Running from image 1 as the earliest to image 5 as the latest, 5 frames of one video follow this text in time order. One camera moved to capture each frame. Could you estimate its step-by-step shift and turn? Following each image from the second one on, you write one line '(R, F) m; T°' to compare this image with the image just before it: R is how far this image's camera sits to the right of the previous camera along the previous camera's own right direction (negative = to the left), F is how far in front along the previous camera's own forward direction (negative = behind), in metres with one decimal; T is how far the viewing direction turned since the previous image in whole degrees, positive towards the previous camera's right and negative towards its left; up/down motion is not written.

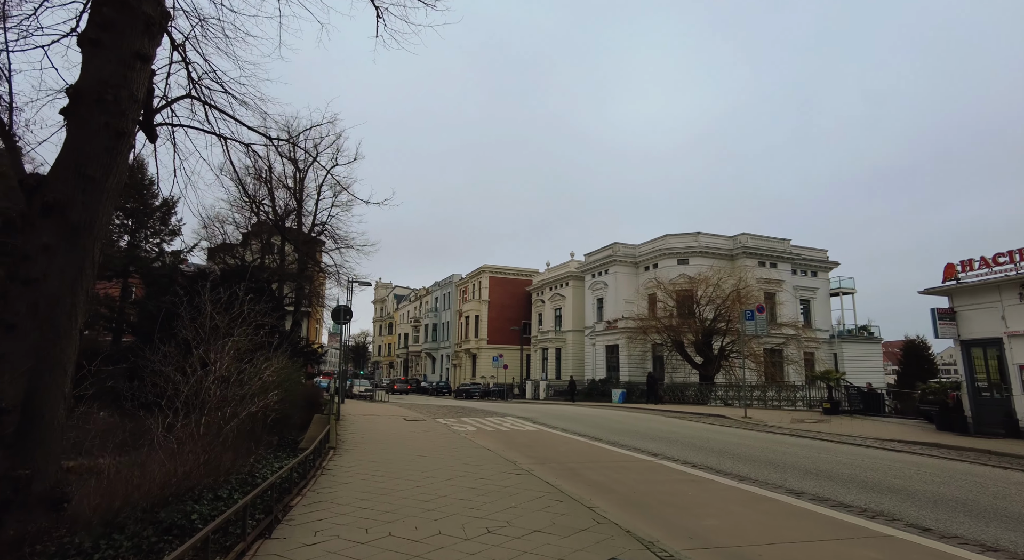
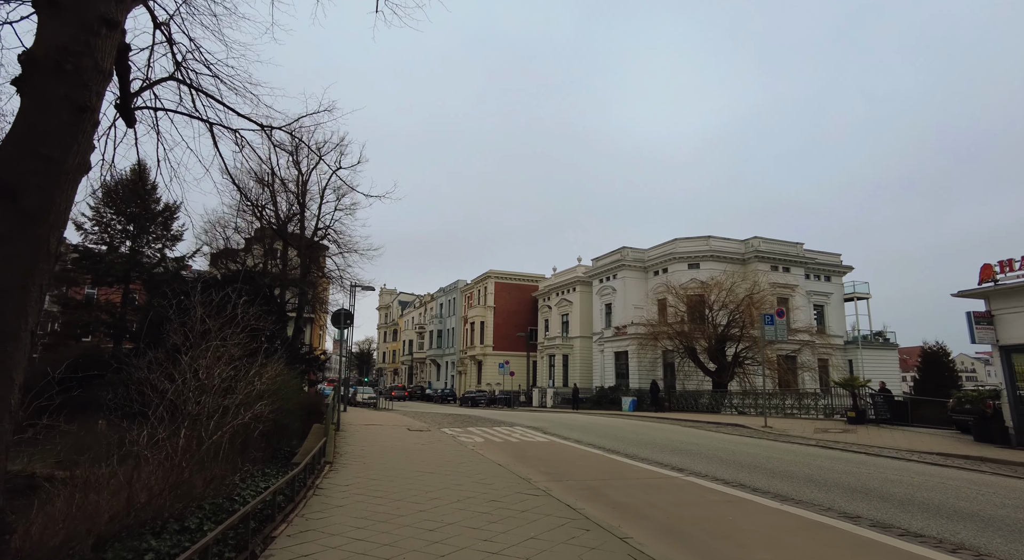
(-0.1, +0.8) m; 0°
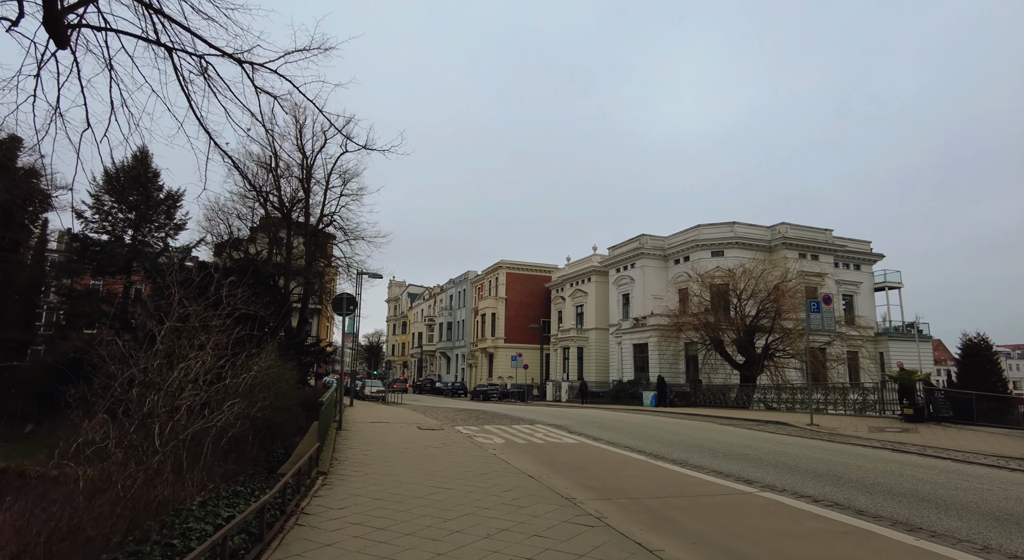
(-0.3, +1.7) m; -1°
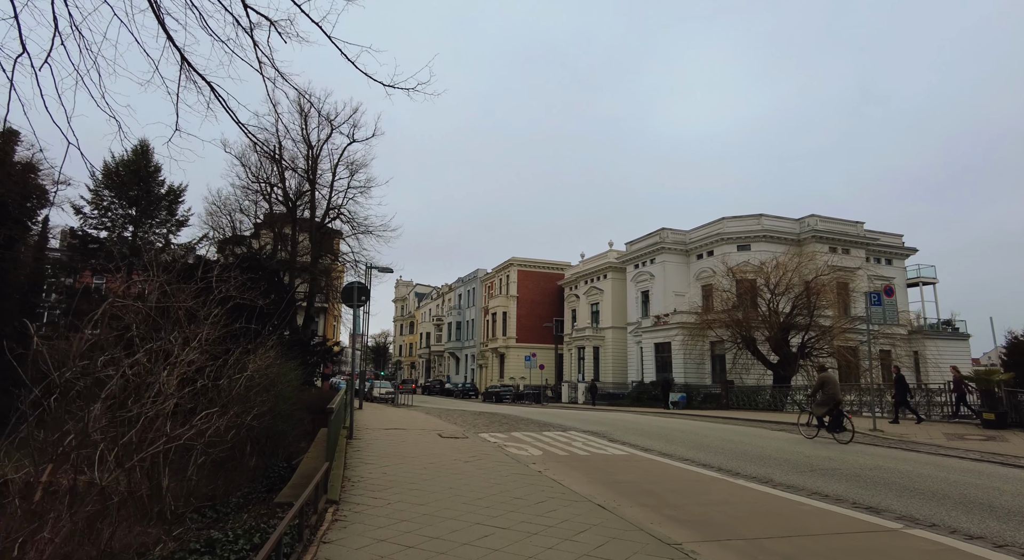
(-0.6, +1.7) m; -1°
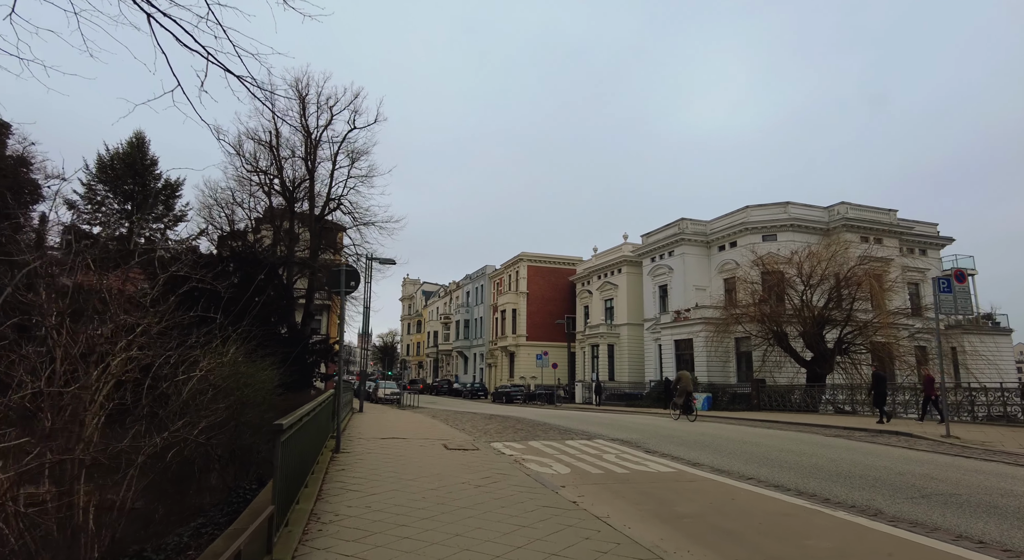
(-0.2, +2.0) m; -1°
